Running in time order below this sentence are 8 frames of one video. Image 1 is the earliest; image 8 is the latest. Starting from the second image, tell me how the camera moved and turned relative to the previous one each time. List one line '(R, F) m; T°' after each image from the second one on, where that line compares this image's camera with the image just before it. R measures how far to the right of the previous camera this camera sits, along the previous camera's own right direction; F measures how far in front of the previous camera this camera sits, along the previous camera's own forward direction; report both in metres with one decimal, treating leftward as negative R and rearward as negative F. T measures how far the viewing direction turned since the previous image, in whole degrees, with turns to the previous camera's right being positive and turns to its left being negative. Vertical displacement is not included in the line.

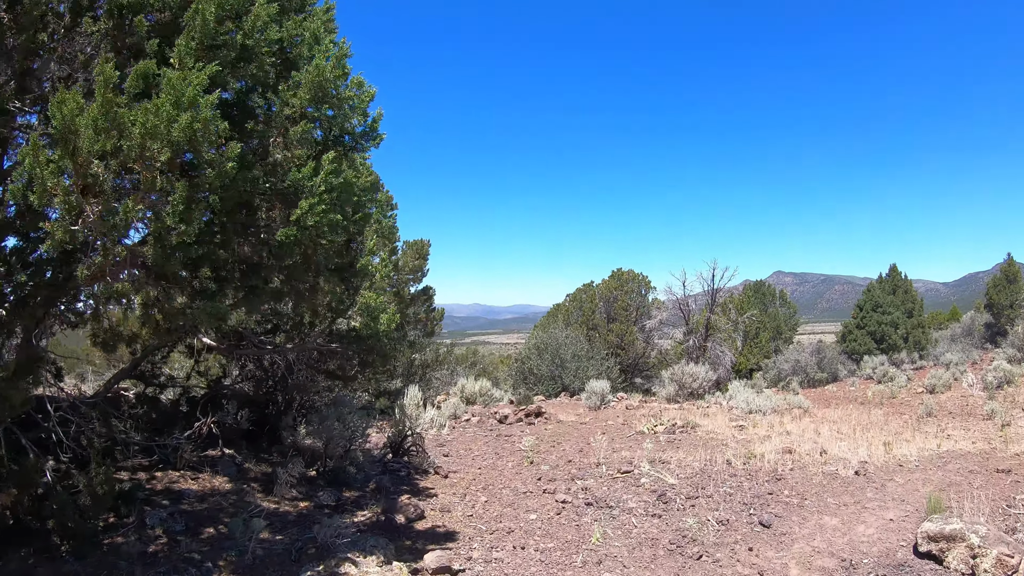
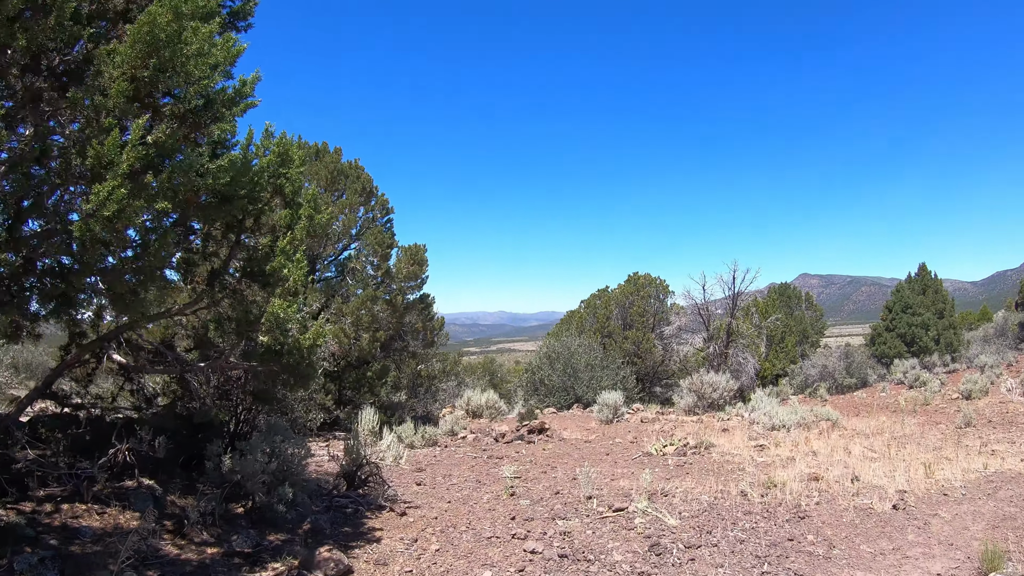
(+0.6, +0.9) m; -3°
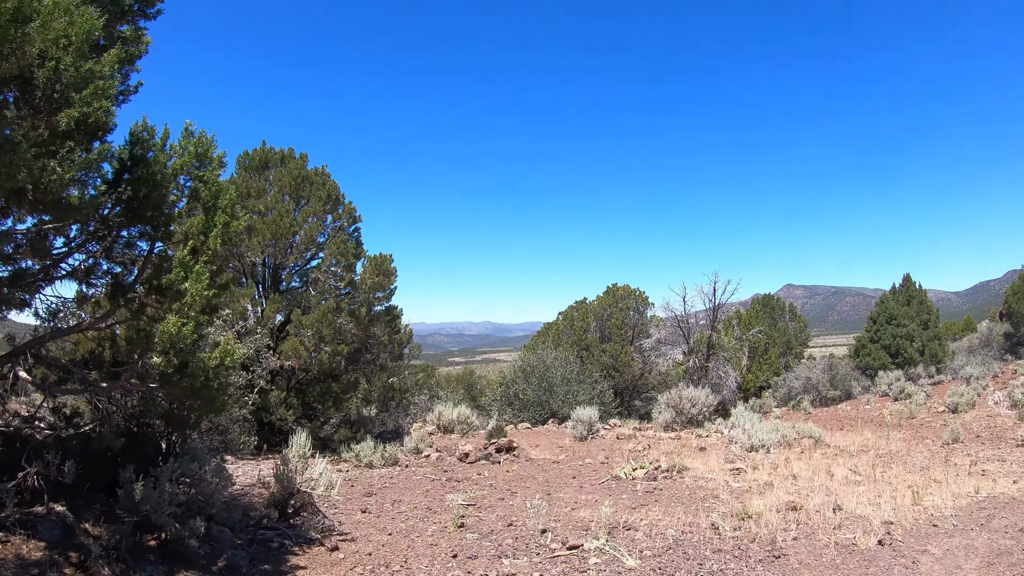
(+0.5, +0.6) m; +1°
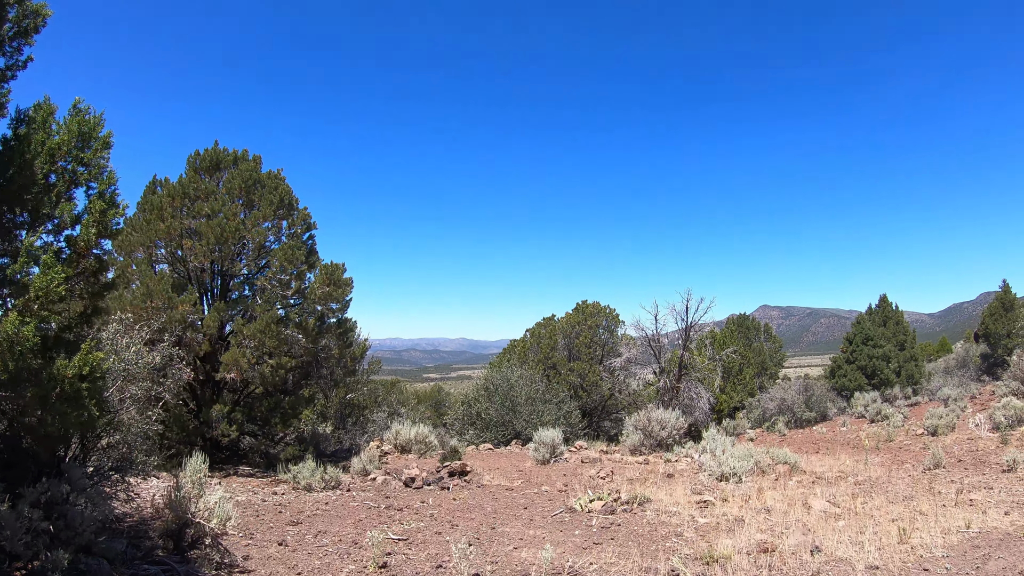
(+0.5, +0.8) m; +2°
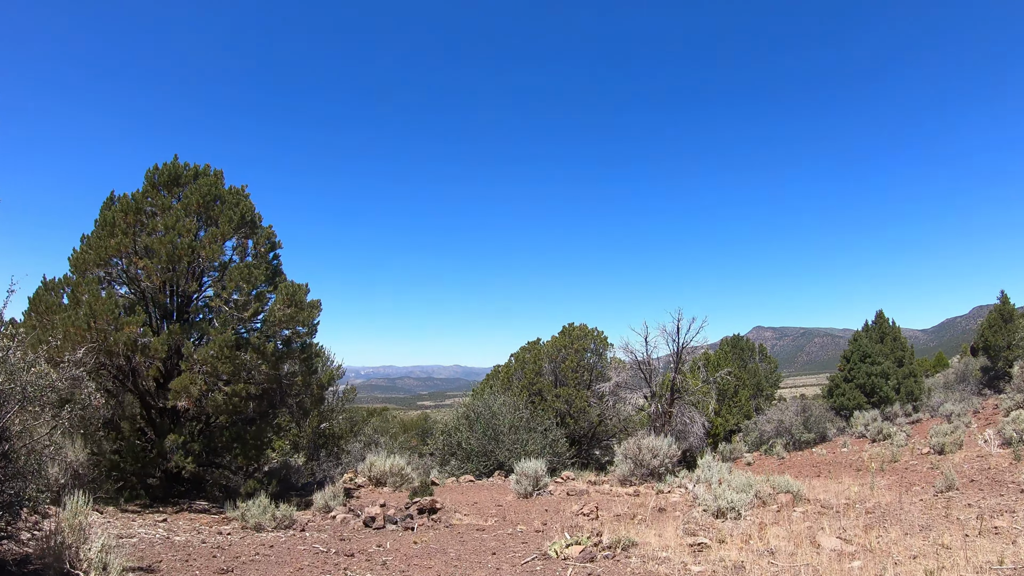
(+0.4, +0.7) m; +1°
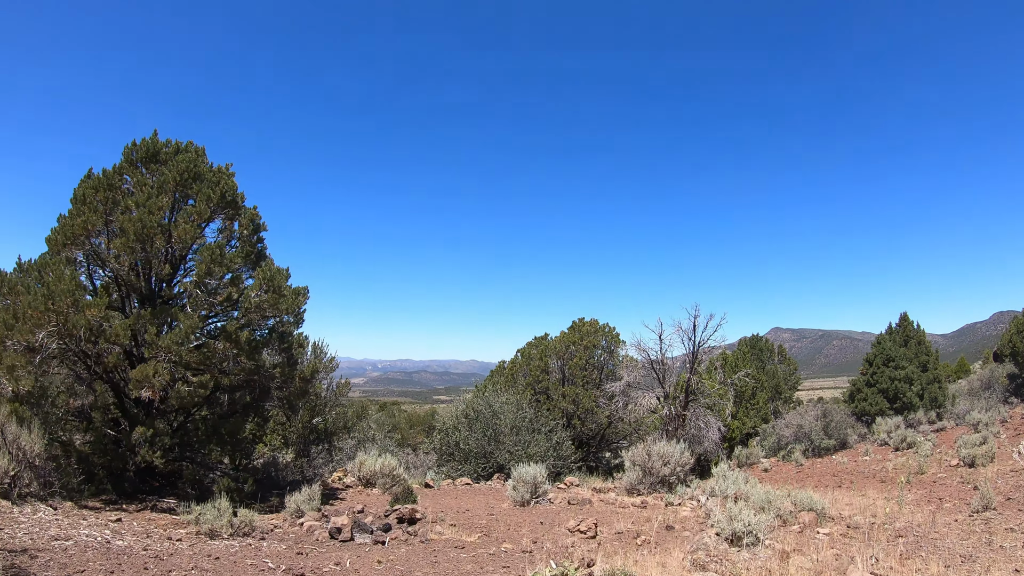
(+0.3, +0.8) m; -2°
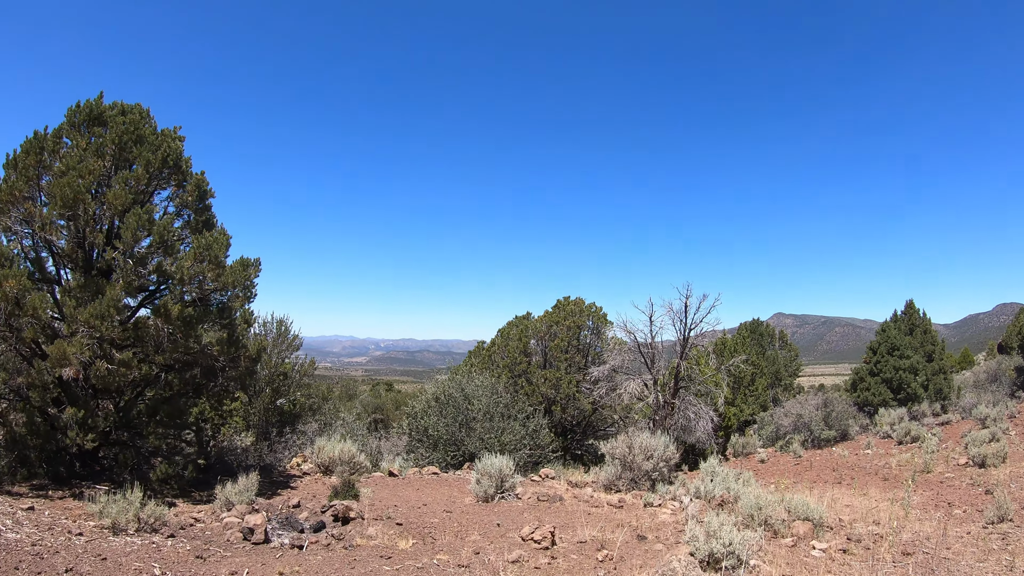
(+0.7, +1.1) m; -1°
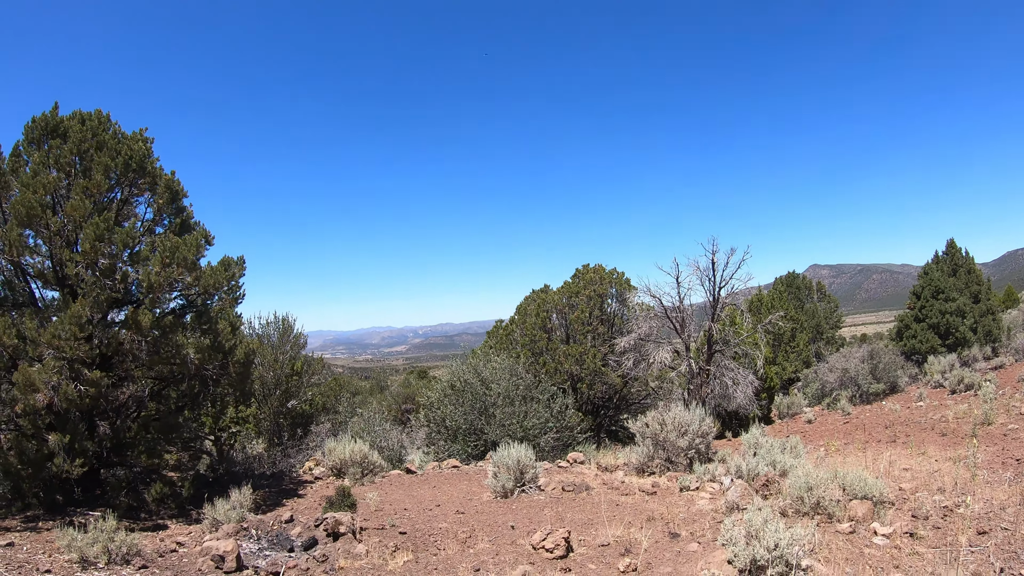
(+0.4, +0.9) m; -3°
